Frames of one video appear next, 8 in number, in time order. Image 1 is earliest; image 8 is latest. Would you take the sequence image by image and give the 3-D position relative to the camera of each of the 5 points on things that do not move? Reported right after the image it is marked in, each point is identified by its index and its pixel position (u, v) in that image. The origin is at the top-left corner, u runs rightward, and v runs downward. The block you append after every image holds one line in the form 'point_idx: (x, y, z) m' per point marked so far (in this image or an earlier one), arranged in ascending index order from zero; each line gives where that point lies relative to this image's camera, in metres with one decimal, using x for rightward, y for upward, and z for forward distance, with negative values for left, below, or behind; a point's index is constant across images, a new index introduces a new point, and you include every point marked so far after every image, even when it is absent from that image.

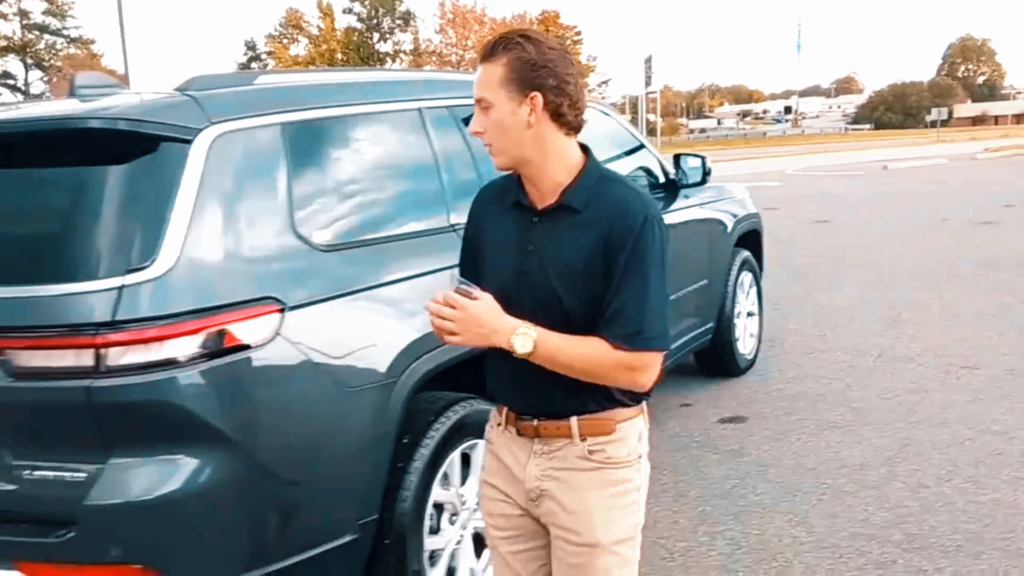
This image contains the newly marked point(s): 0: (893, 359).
0: (+2.5, -0.5, +5.8) m
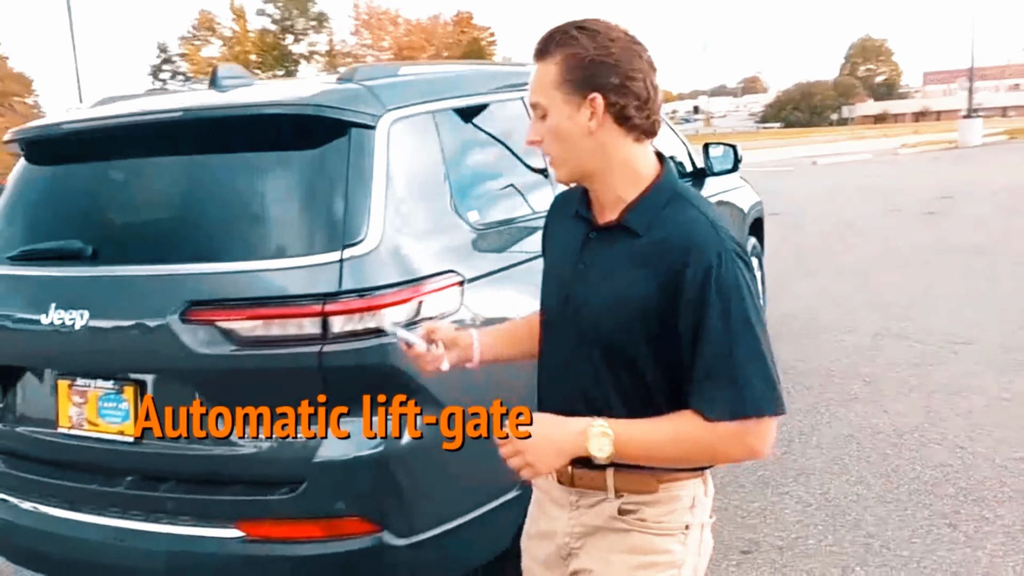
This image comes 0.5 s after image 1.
0: (+2.6, -0.3, +6.2) m
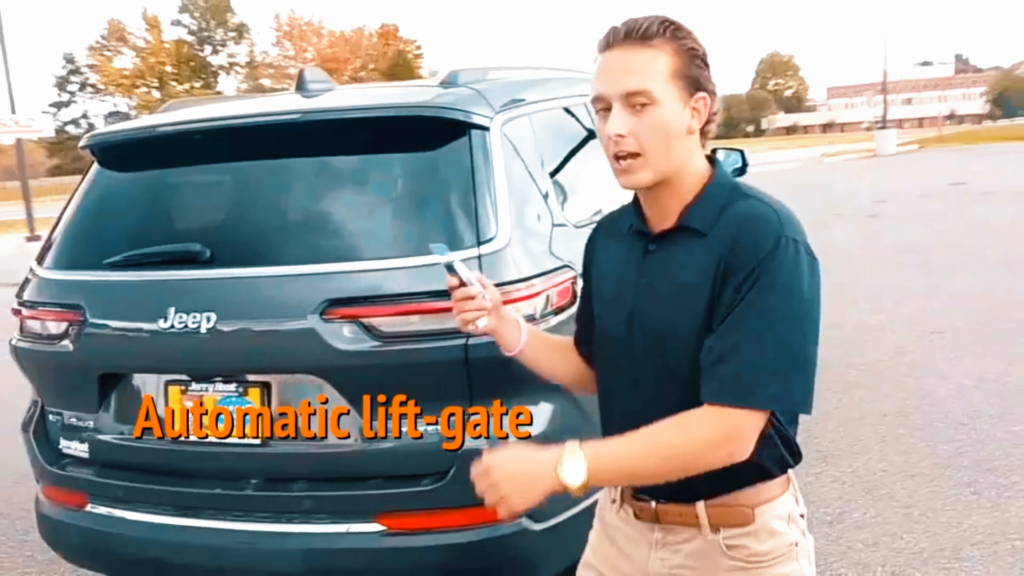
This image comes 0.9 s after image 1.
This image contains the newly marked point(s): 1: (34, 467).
0: (+2.6, -0.3, +6.5) m
1: (-1.4, -0.5, +2.6) m
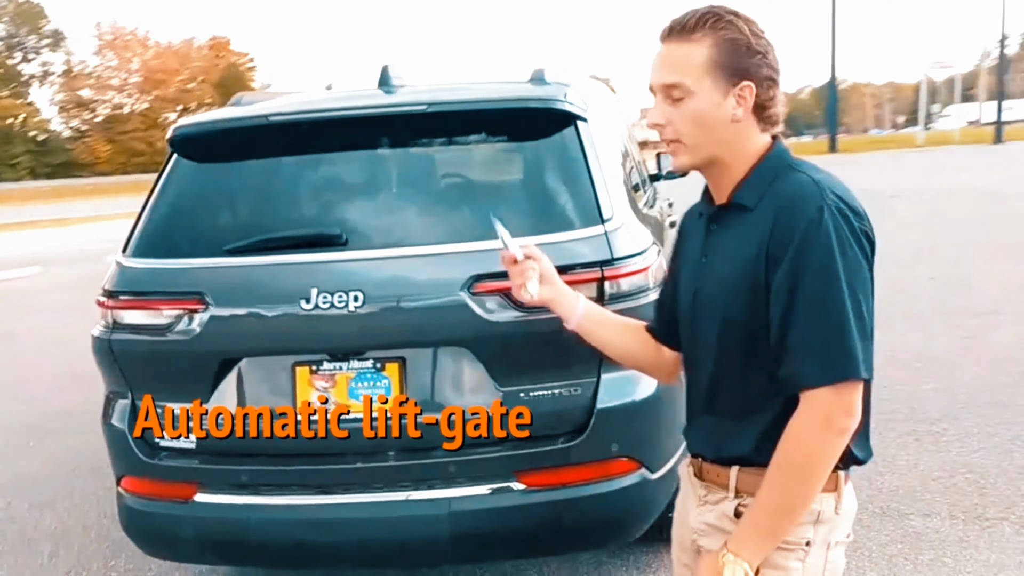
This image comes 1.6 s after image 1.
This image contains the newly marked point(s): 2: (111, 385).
0: (+2.1, -0.3, +7.1) m
1: (-1.1, -0.5, +2.5) m
2: (-1.2, -0.3, +2.6) m
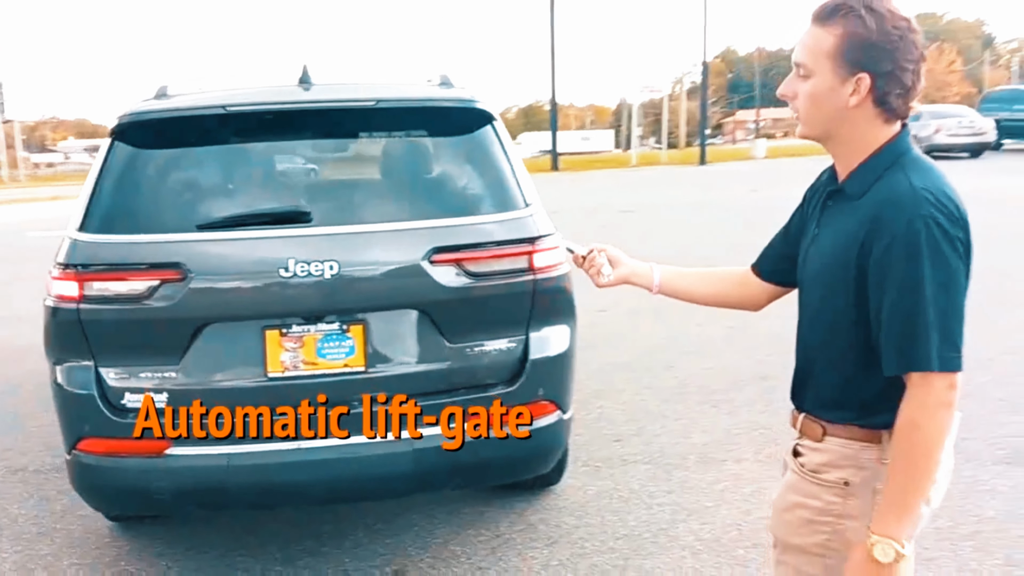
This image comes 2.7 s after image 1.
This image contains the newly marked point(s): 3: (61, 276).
0: (+0.4, -0.3, +7.9) m
1: (-1.3, -0.4, +2.6) m
2: (-1.4, -0.2, +2.6) m
3: (-1.4, 0.0, +2.6) m
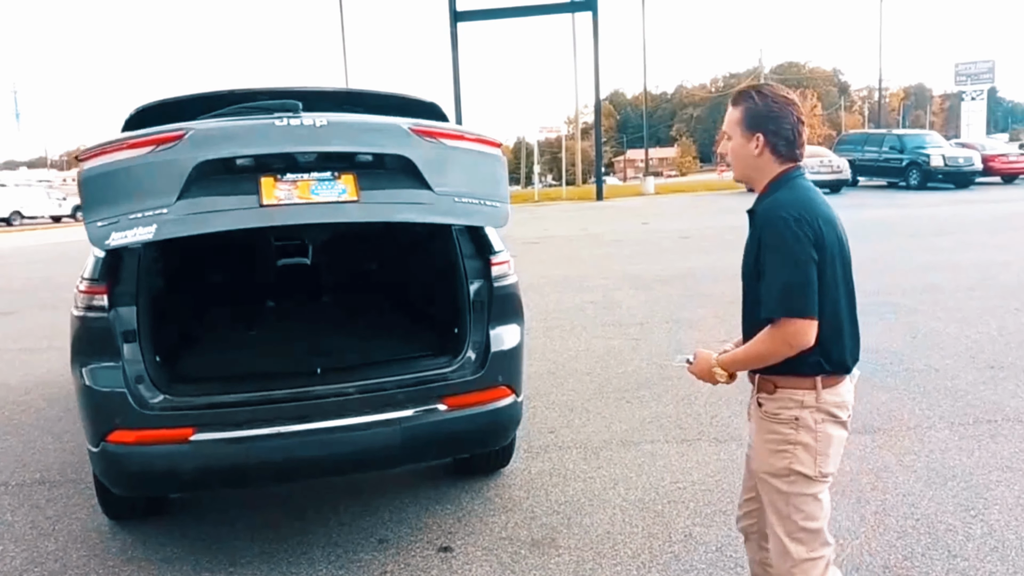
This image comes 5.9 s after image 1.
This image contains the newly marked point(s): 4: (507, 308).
0: (-0.4, -0.5, +8.5) m
1: (-1.4, -0.4, +3.0) m
2: (-1.5, -0.2, +3.0) m
3: (-1.5, 0.0, +3.0) m
4: (0.0, -0.1, +3.5) m
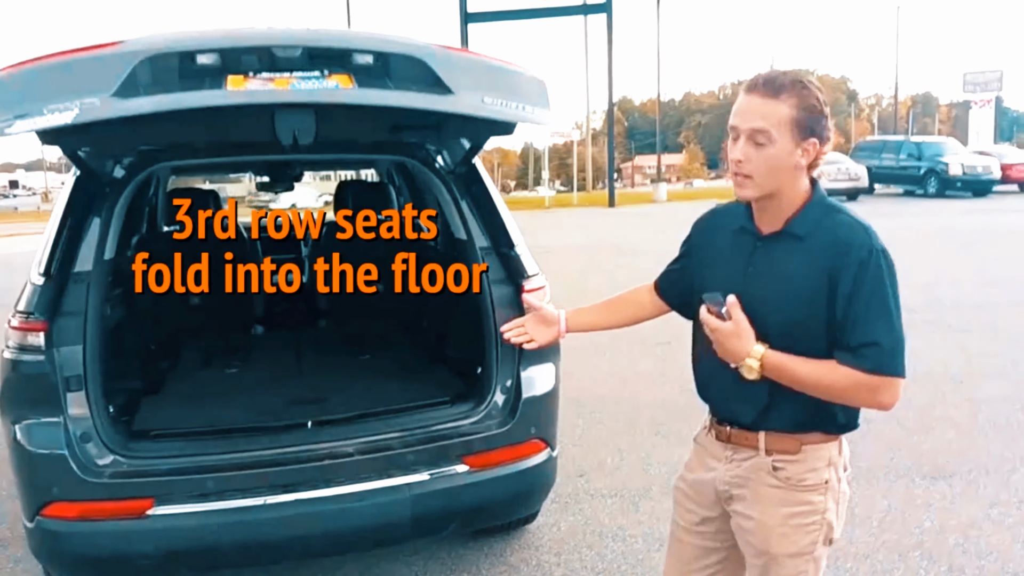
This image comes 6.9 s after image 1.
0: (-0.2, -0.6, +7.9) m
1: (-1.3, -0.5, +2.4) m
2: (-1.4, -0.3, +2.4) m
3: (-1.4, -0.1, +2.4) m
4: (+0.1, -0.2, +2.9) m
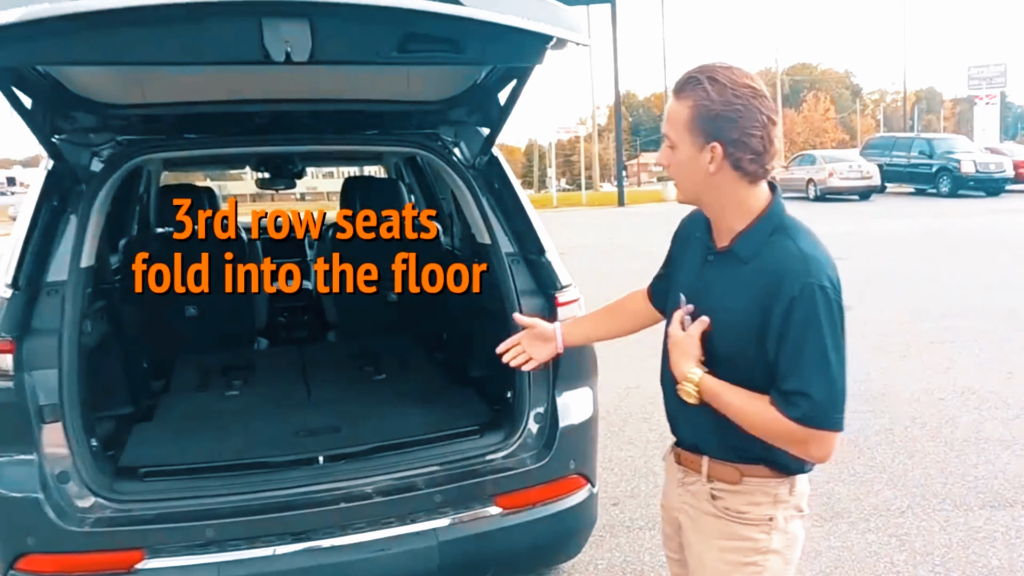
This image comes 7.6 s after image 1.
0: (-0.1, -0.7, +7.6) m
1: (-1.2, -0.6, +2.0) m
2: (-1.2, -0.4, +2.1) m
3: (-1.2, -0.1, +2.1) m
4: (+0.2, -0.2, +2.6) m
